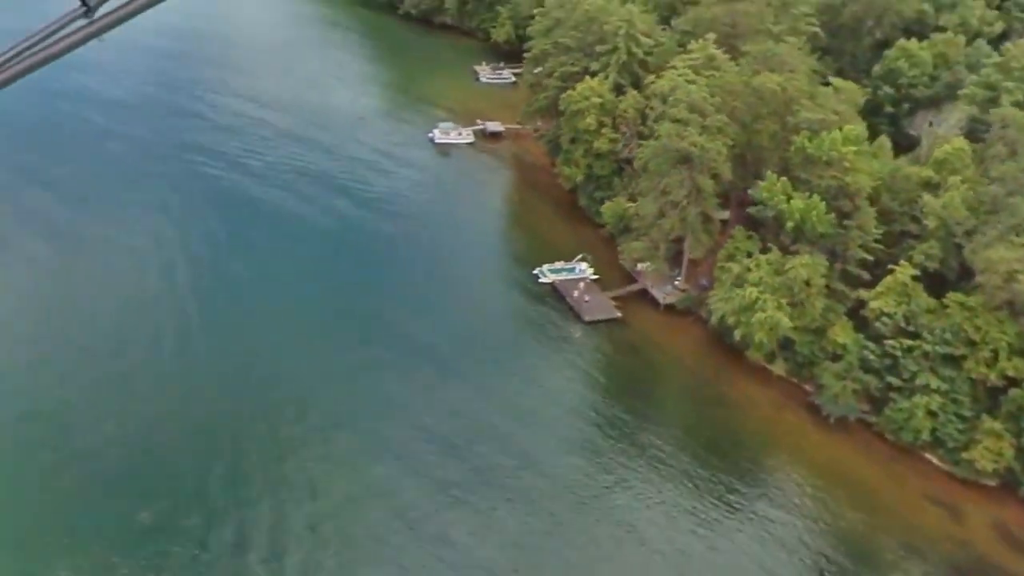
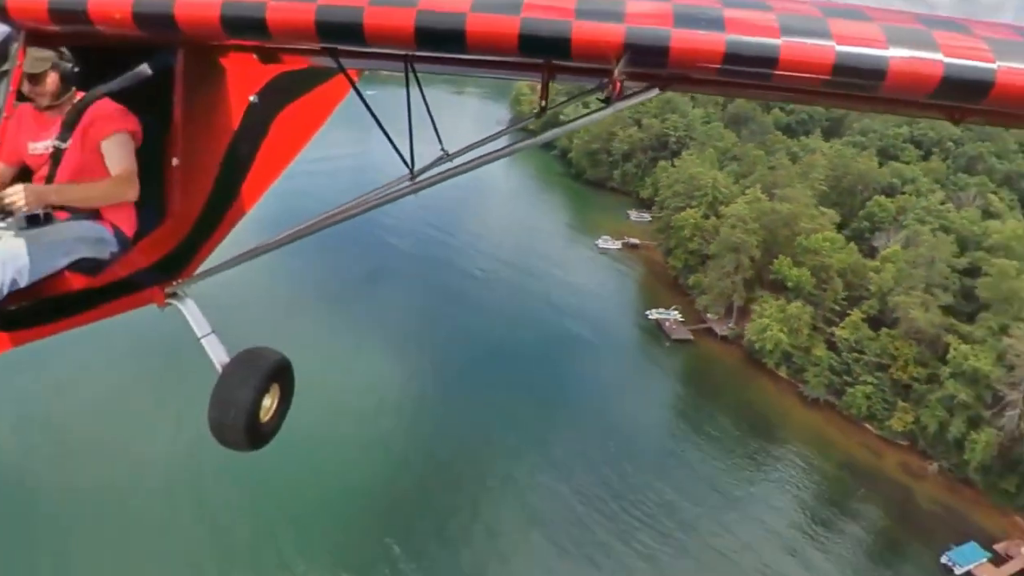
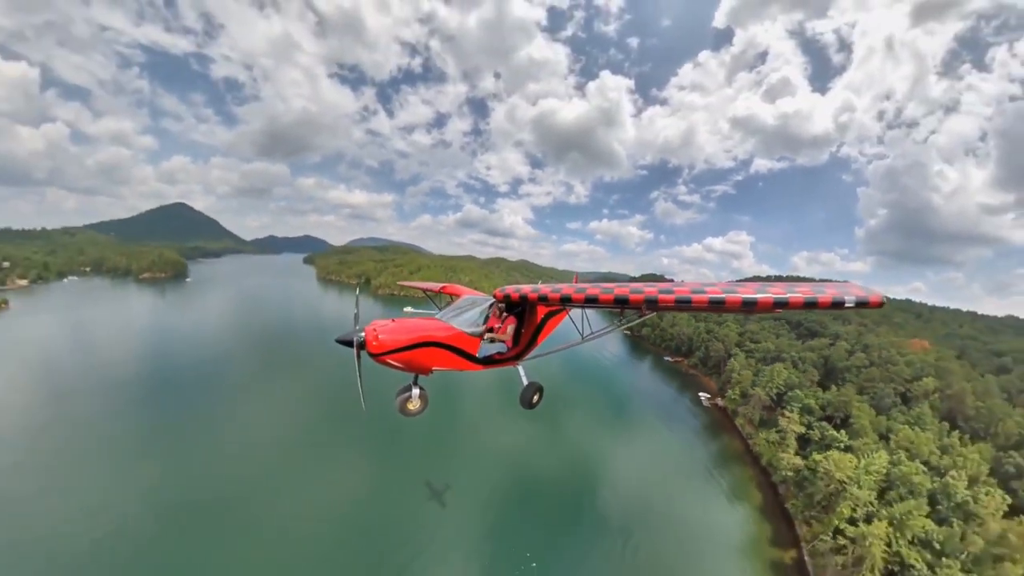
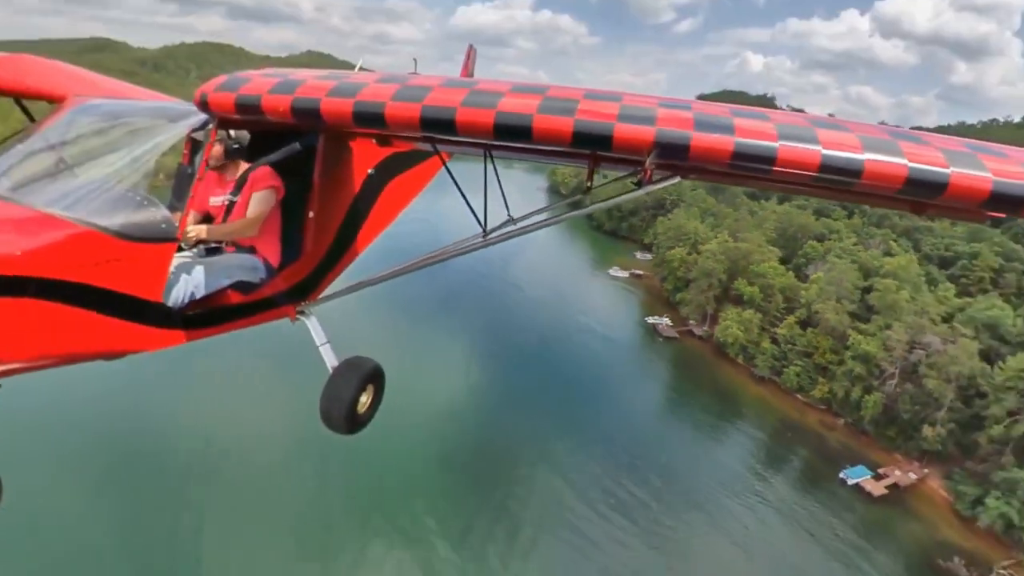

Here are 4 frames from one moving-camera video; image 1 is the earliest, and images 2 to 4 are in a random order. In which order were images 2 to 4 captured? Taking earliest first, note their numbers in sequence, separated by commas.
2, 4, 3
